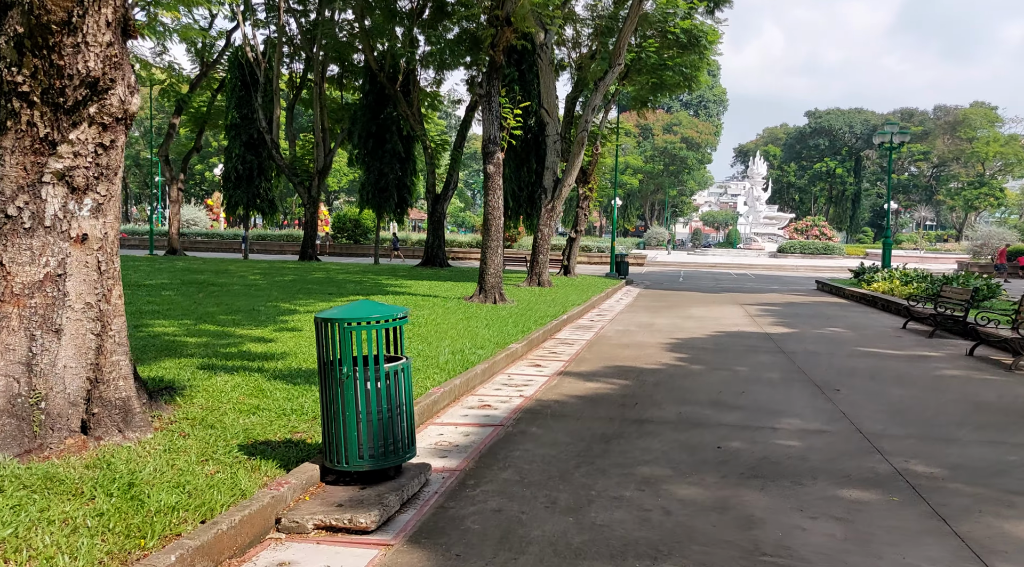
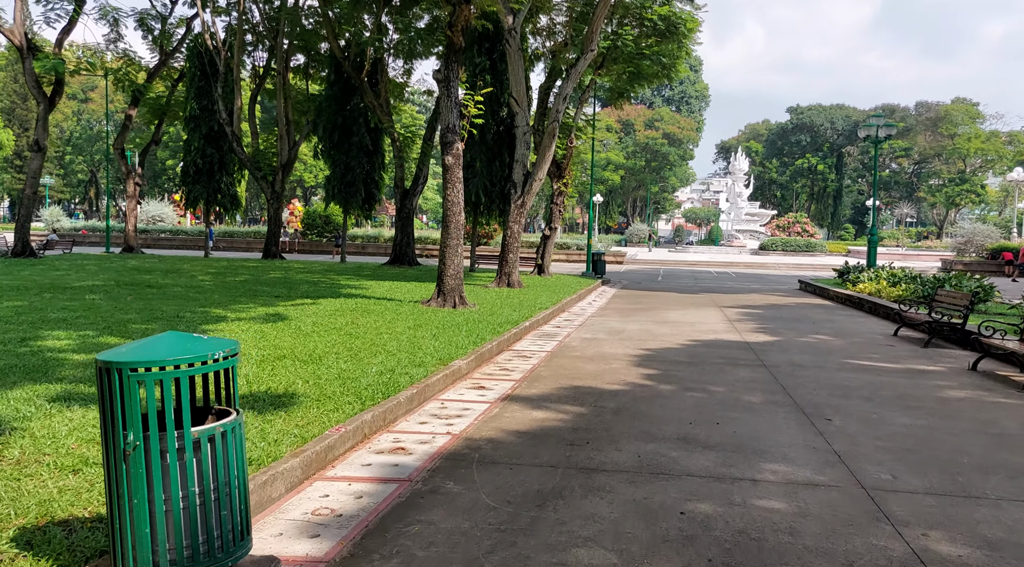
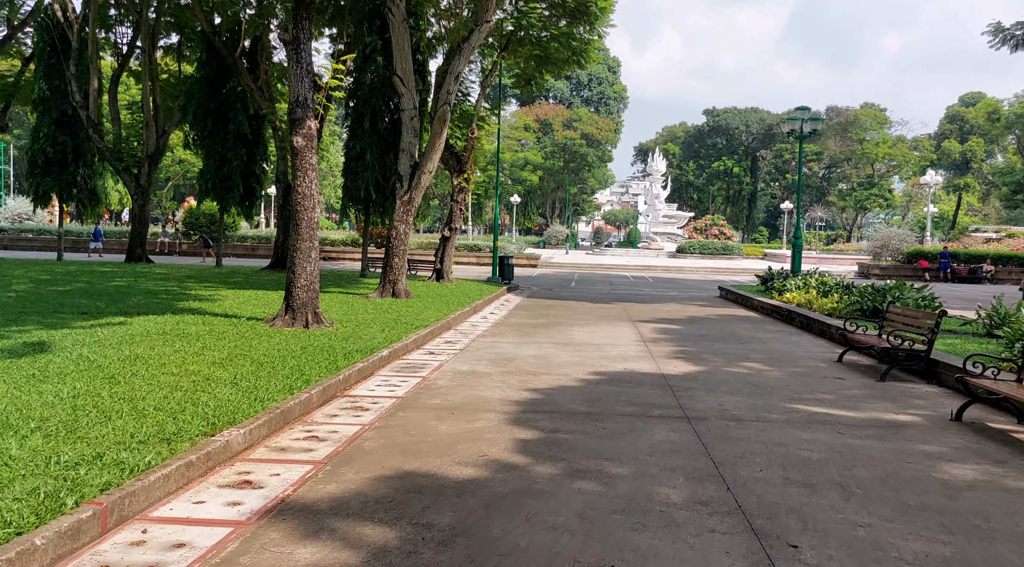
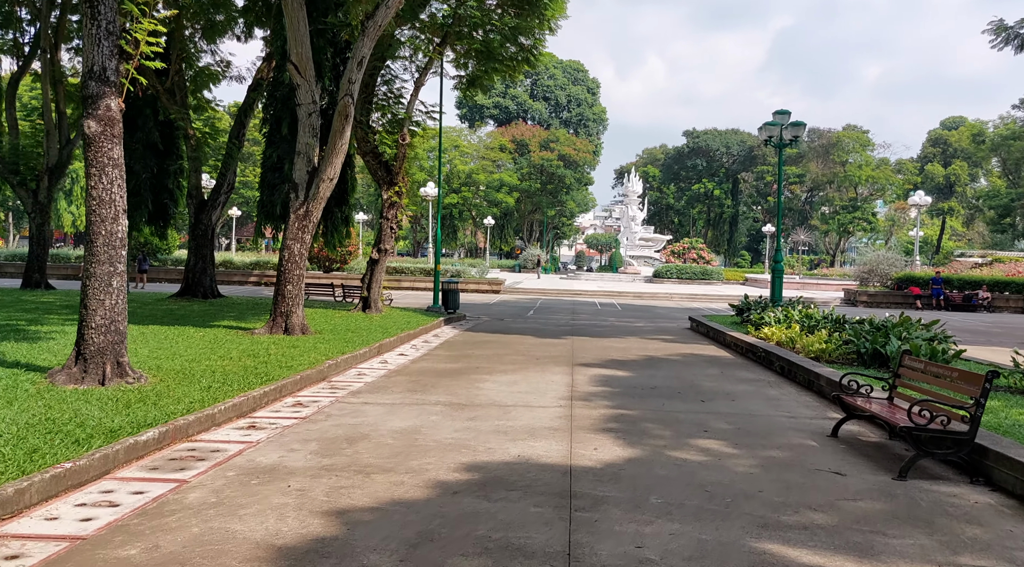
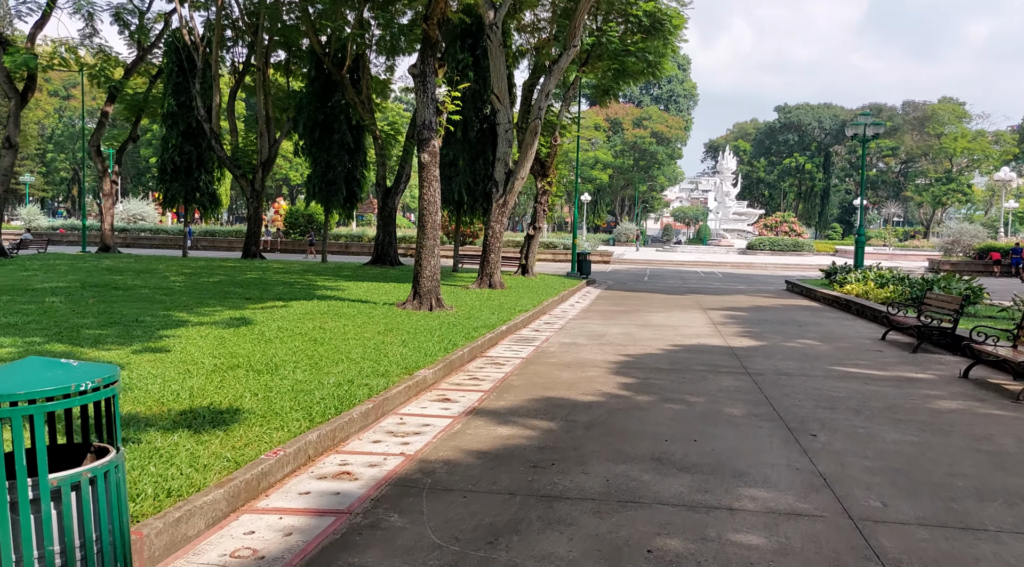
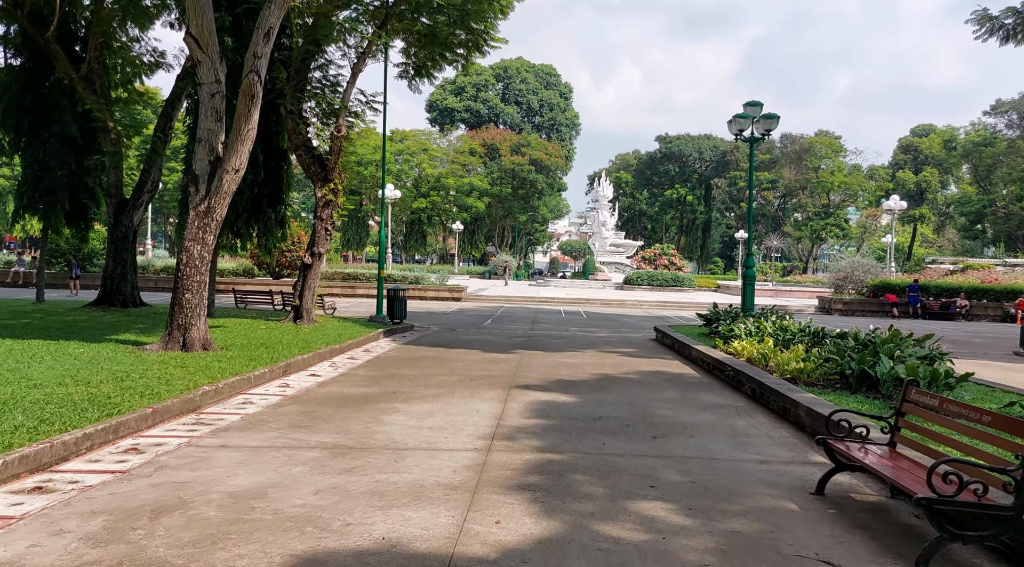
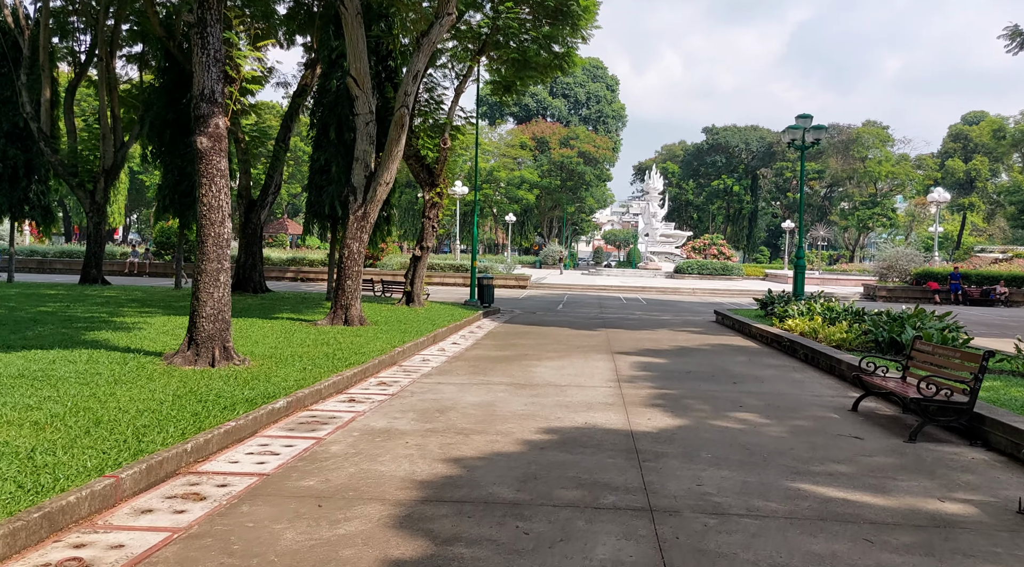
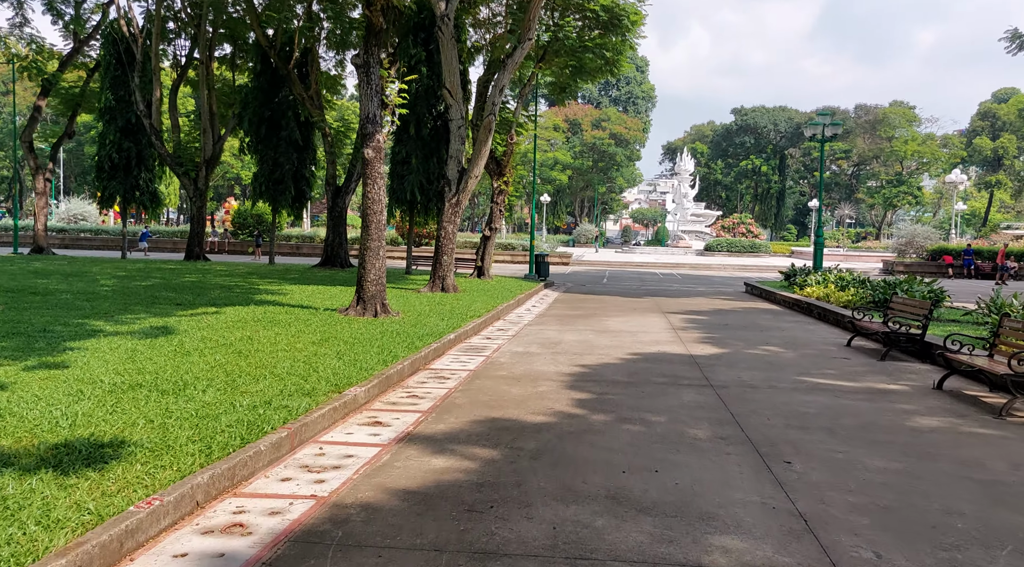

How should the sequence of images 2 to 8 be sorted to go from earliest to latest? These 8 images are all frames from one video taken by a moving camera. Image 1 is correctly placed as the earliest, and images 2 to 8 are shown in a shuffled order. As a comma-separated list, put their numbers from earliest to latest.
2, 5, 8, 3, 7, 4, 6
